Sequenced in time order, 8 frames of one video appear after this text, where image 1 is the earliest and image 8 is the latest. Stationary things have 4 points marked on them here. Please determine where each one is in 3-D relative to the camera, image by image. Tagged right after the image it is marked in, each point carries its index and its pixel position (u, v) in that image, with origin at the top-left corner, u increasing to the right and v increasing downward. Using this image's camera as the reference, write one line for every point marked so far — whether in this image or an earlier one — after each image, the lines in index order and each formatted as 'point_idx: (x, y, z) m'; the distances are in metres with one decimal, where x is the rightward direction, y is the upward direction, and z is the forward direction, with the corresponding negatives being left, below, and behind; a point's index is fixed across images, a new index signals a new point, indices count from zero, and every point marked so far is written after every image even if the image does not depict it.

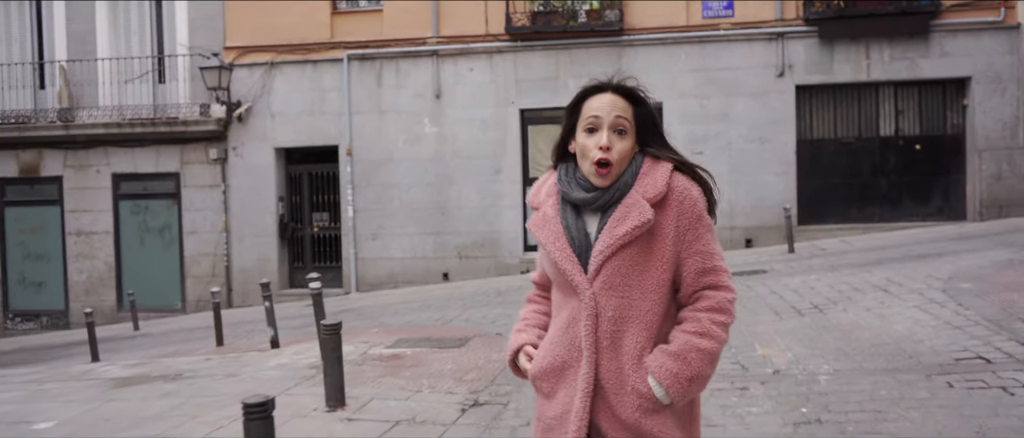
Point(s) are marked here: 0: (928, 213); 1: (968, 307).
0: (+7.5, +0.1, +14.9) m
1: (+4.1, -0.8, +7.5) m
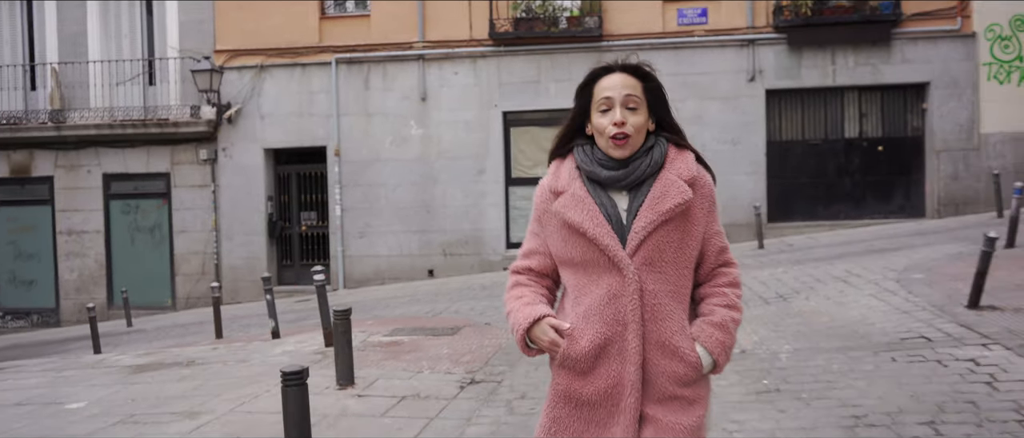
0: (+7.2, +0.2, +15.8) m
1: (+4.0, -0.7, +8.2) m
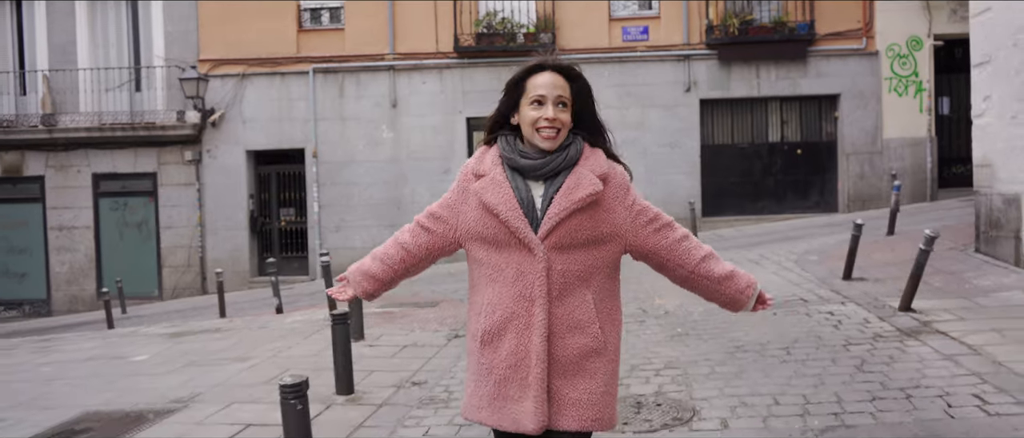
0: (+6.4, +0.3, +18.0) m
1: (+3.7, -0.6, +10.3) m
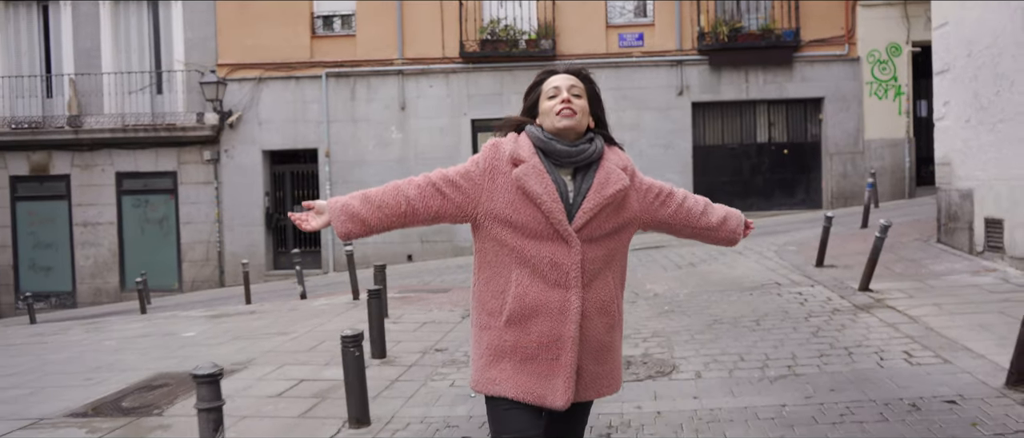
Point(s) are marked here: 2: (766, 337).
0: (+6.5, +0.4, +19.0) m
1: (+3.8, -0.5, +11.3) m
2: (+2.1, -1.0, +6.8) m
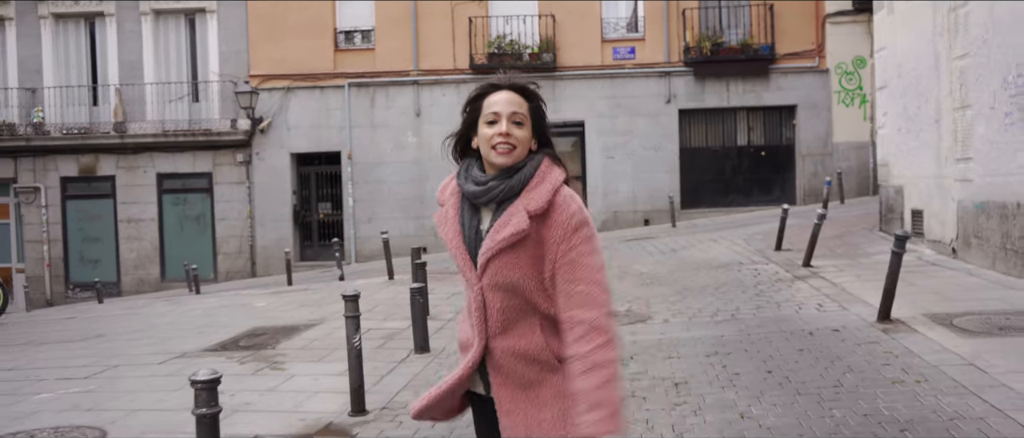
0: (+6.6, +0.5, +21.1) m
1: (+3.9, -0.4, +13.4) m
2: (+2.2, -0.8, +8.9) m
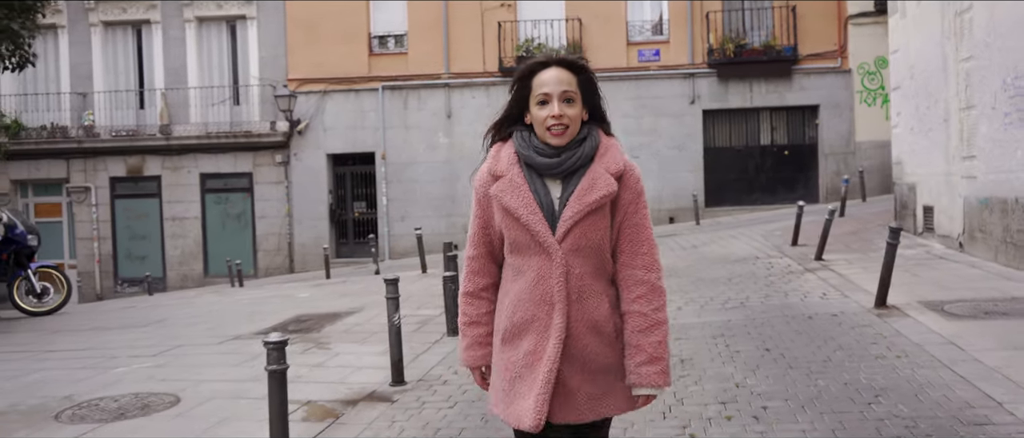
0: (+7.3, +0.6, +21.5) m
1: (+4.4, -0.4, +13.9) m
2: (+2.5, -0.8, +9.4) m
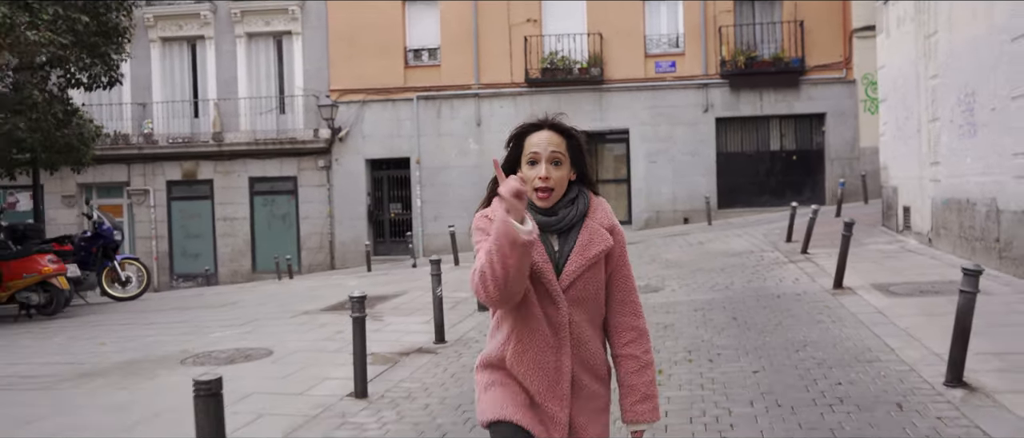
0: (+8.0, +0.5, +22.9) m
1: (+4.8, -0.3, +15.4) m
2: (+2.8, -0.8, +11.0) m
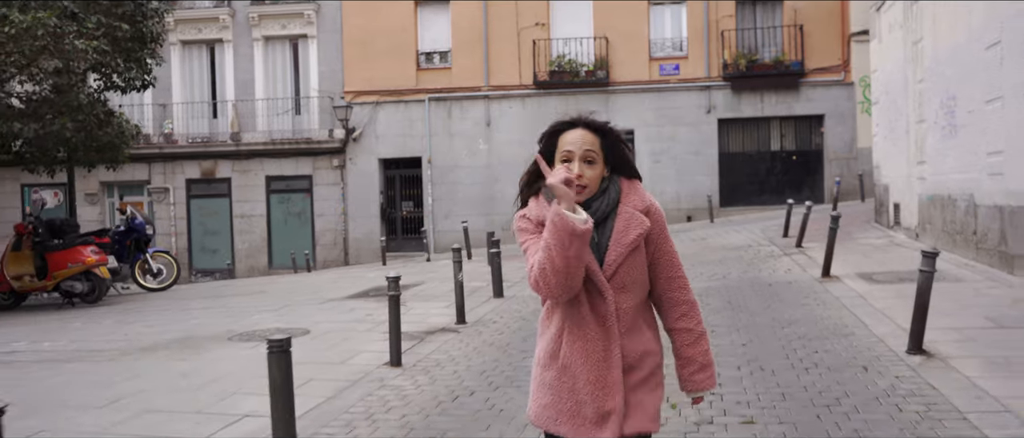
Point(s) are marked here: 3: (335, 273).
0: (+8.3, +0.6, +23.7) m
1: (+5.0, -0.3, +16.2) m
2: (+3.0, -0.7, +11.8) m
3: (-3.5, -1.1, +16.1) m
